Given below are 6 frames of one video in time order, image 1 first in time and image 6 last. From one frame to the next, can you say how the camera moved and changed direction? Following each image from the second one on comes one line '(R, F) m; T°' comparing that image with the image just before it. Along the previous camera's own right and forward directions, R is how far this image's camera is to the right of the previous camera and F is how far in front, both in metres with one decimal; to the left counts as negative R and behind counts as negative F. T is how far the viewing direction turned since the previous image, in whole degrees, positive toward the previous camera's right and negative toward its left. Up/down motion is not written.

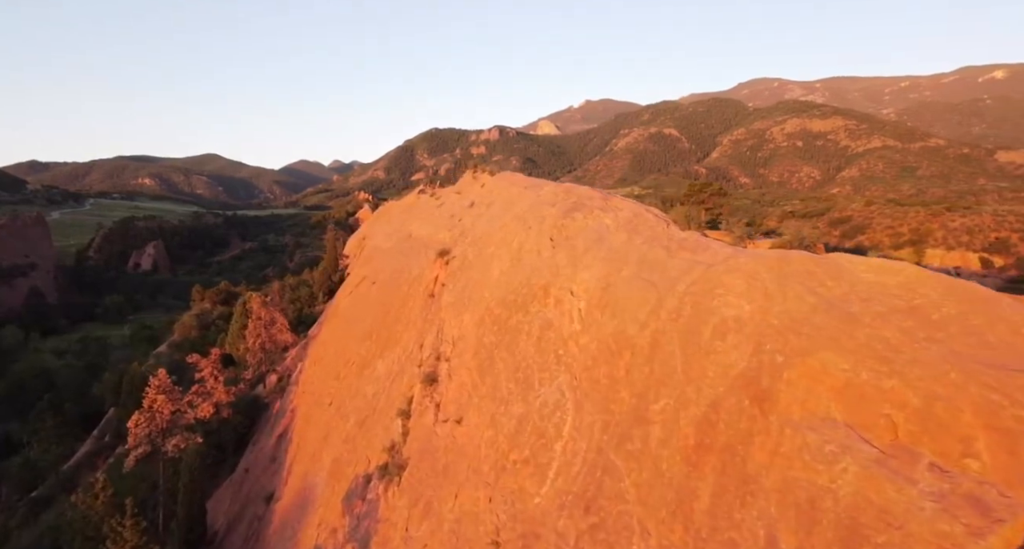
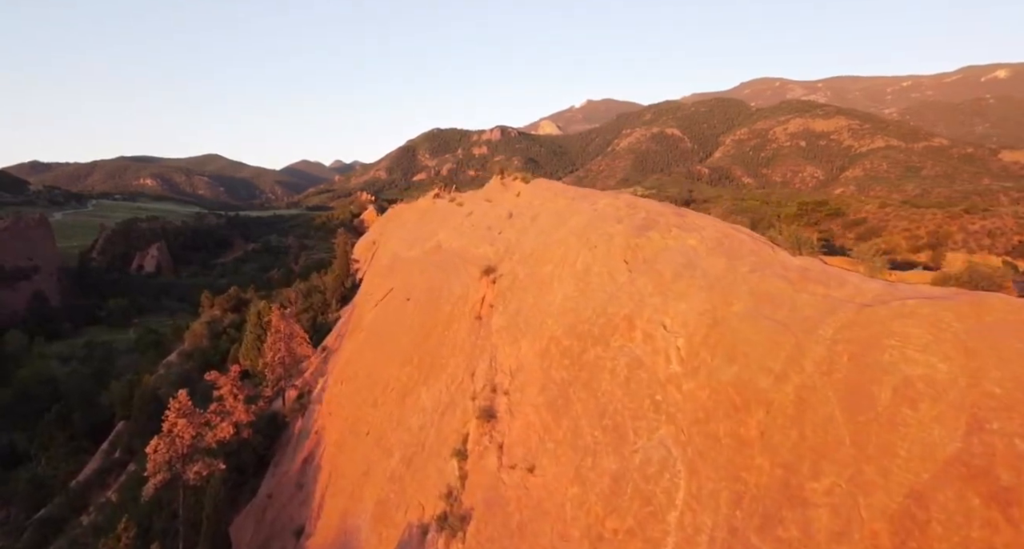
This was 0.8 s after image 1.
(-0.9, +0.7) m; 0°
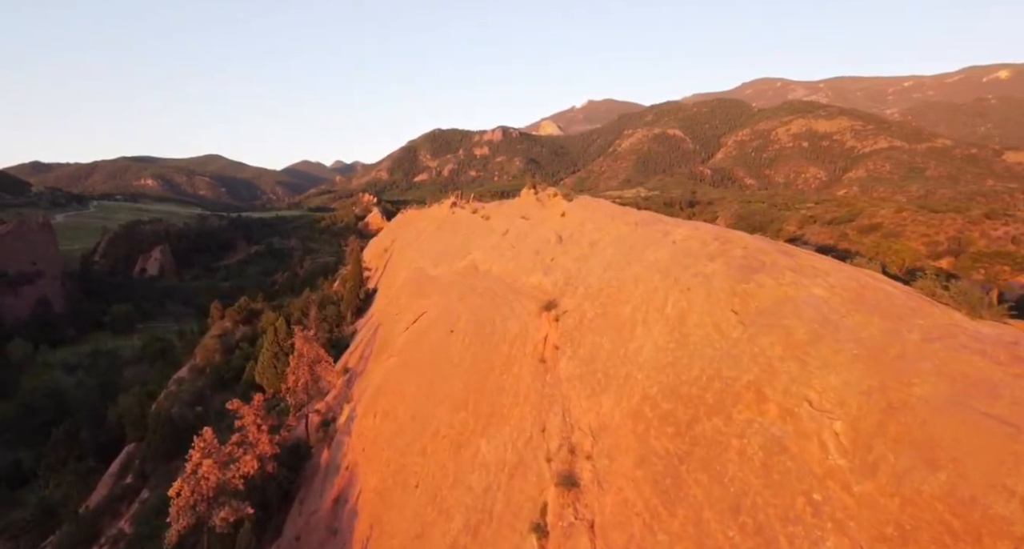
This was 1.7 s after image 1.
(-1.1, +0.8) m; 0°
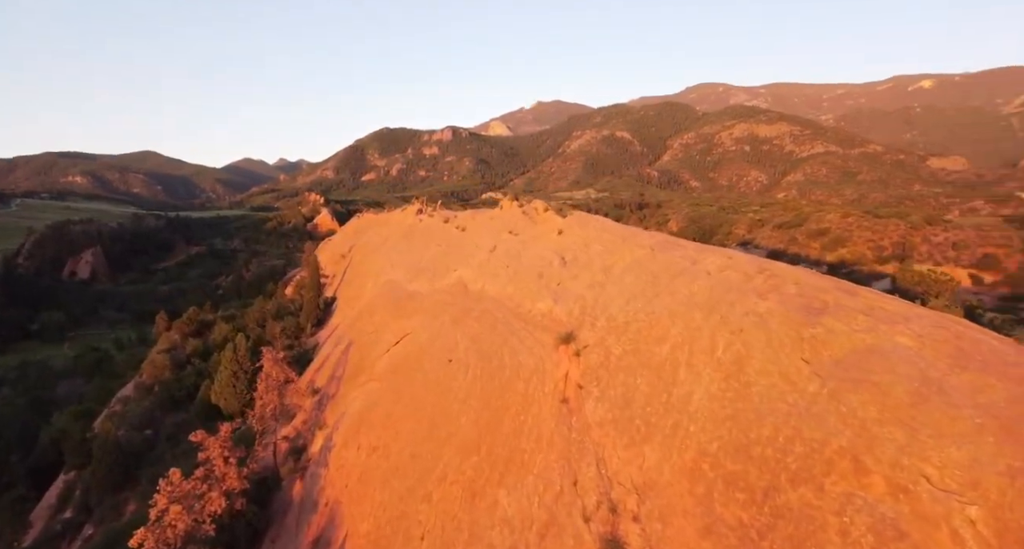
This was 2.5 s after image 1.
(-0.8, +0.9) m; +5°
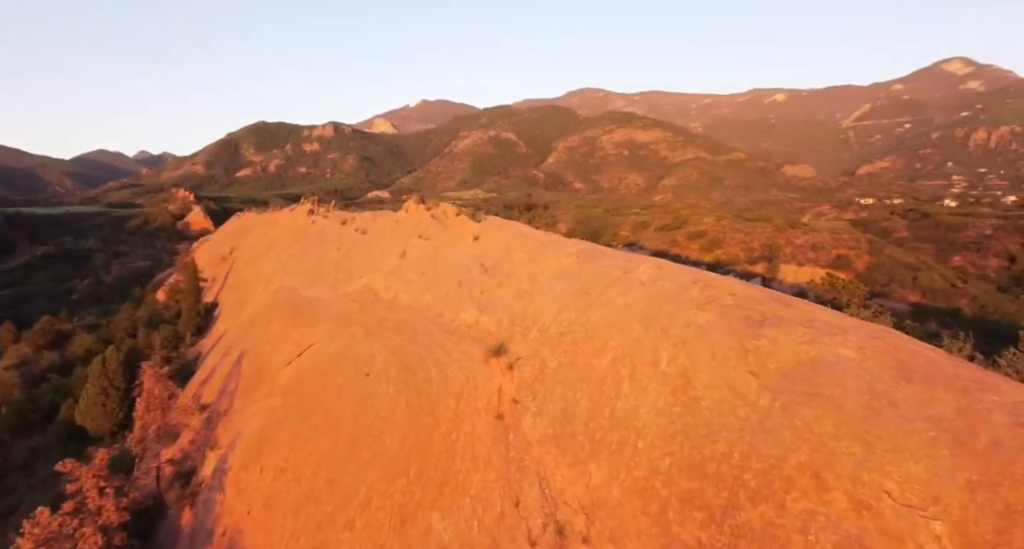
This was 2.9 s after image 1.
(-0.1, +0.7) m; +11°
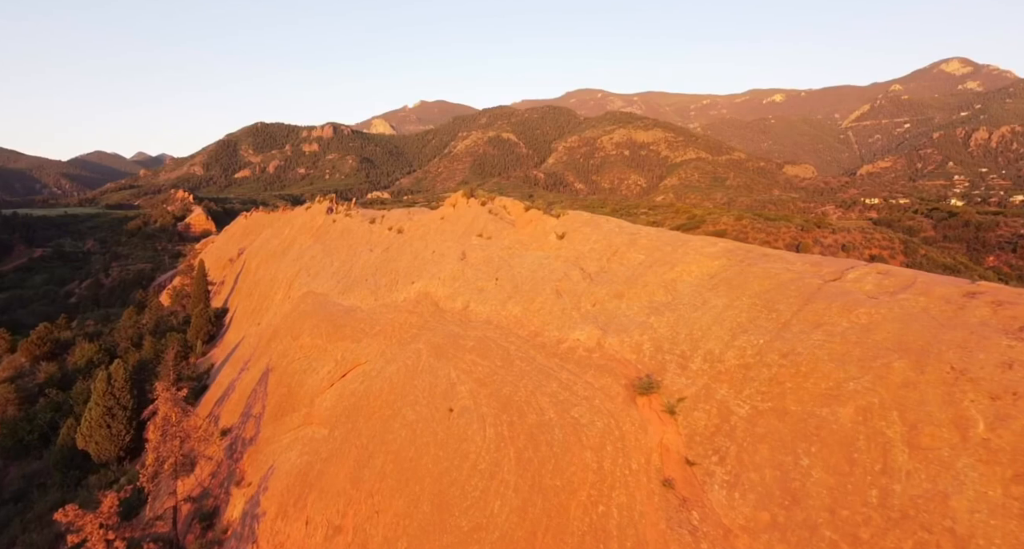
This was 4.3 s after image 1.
(-1.9, +1.8) m; 0°
